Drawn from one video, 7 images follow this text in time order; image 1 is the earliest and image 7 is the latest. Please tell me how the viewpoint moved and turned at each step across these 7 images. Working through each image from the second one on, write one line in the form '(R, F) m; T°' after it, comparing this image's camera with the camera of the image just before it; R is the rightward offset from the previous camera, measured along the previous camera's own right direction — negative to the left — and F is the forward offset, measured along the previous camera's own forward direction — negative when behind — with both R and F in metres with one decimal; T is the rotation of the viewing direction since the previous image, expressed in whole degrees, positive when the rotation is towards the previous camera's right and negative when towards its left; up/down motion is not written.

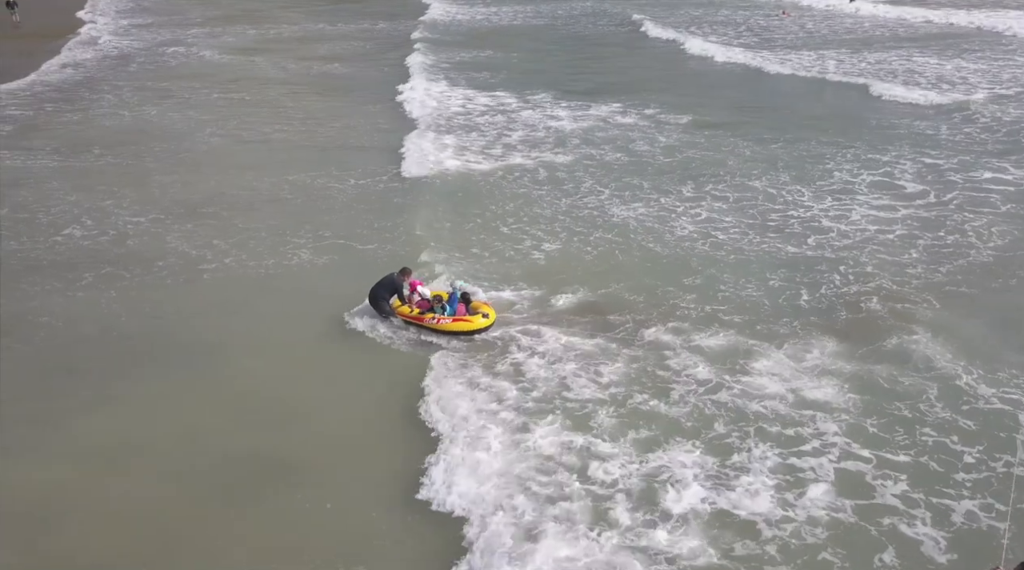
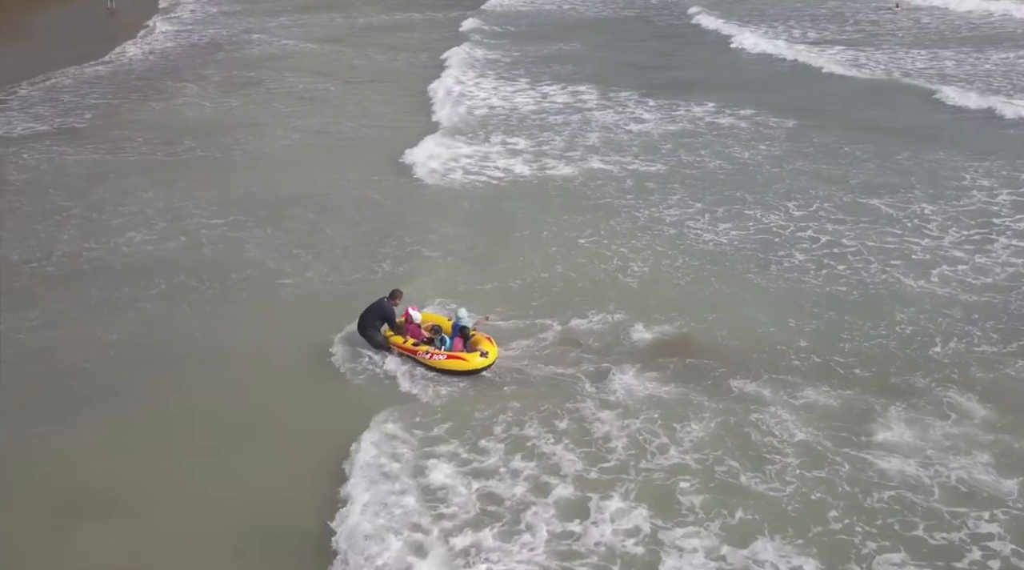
(+0.4, +3.5) m; -6°
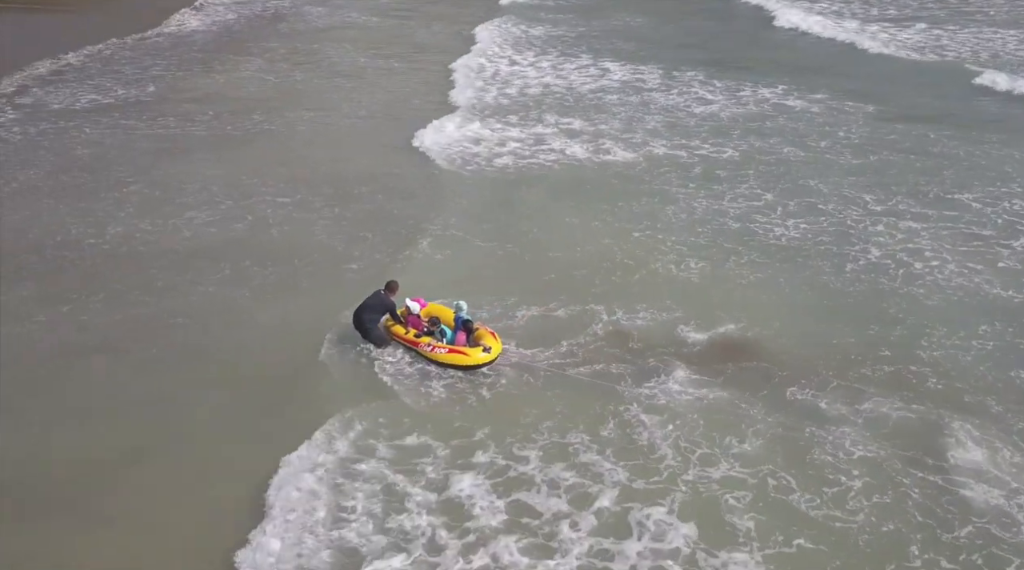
(+0.2, +1.3) m; -4°
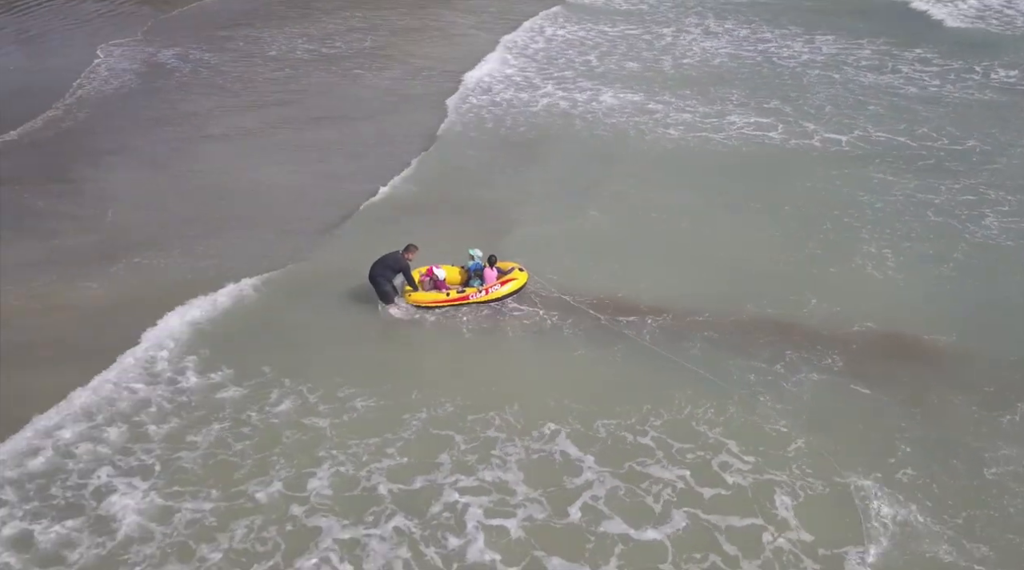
(+1.4, 0.0) m; -14°
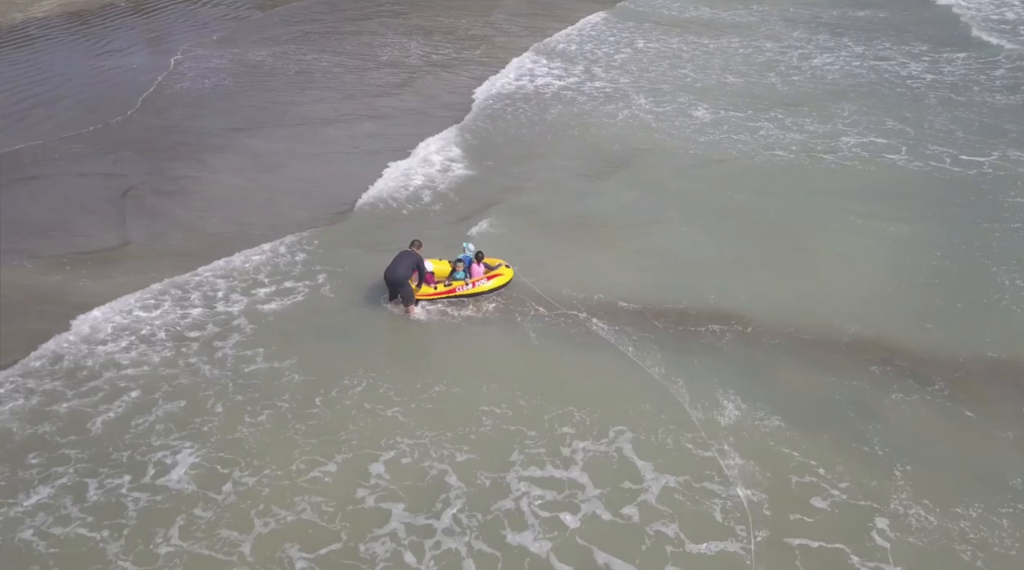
(+0.5, -0.1) m; -8°
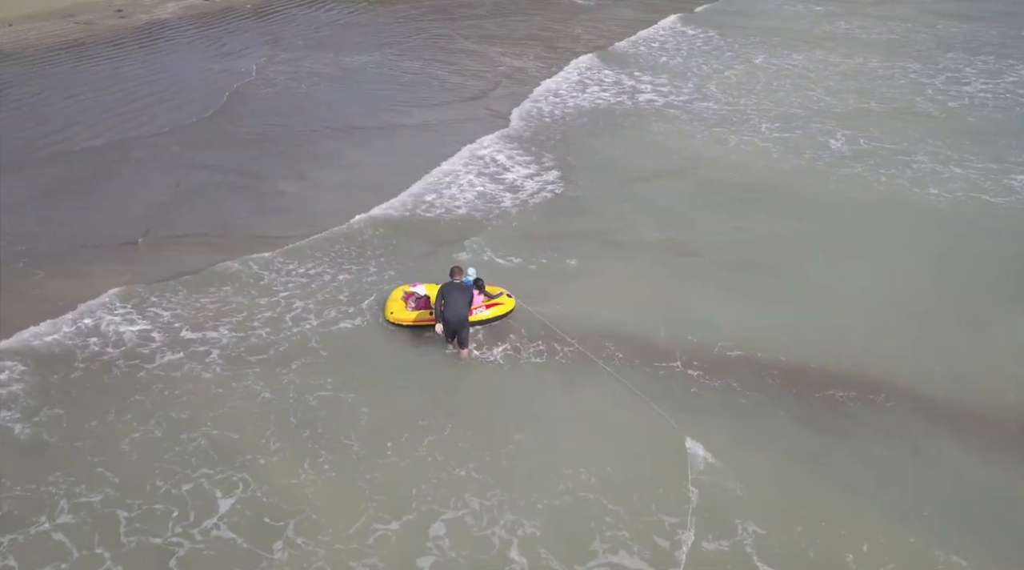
(-0.1, +0.9) m; -6°
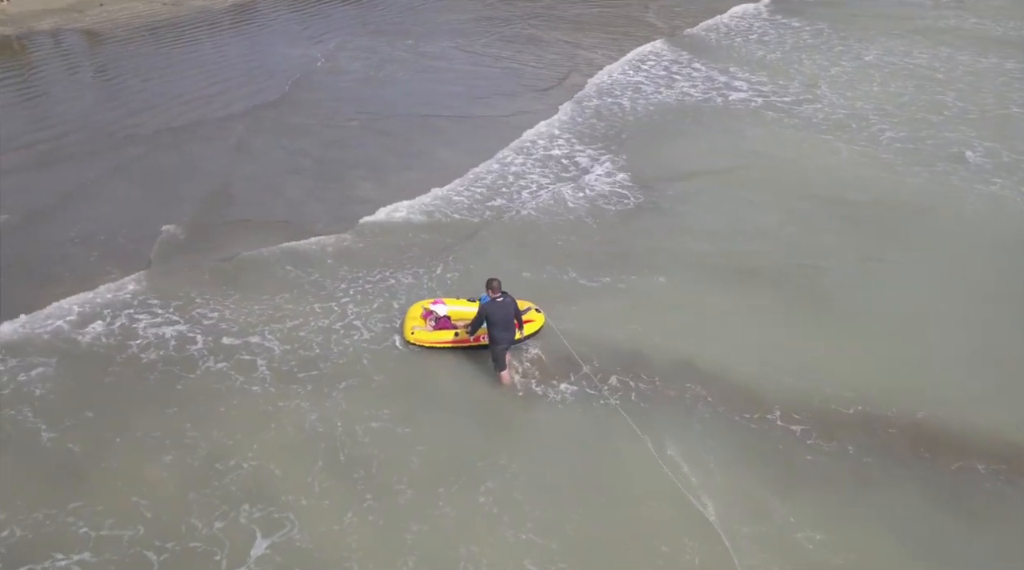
(0.0, +0.9) m; -5°
